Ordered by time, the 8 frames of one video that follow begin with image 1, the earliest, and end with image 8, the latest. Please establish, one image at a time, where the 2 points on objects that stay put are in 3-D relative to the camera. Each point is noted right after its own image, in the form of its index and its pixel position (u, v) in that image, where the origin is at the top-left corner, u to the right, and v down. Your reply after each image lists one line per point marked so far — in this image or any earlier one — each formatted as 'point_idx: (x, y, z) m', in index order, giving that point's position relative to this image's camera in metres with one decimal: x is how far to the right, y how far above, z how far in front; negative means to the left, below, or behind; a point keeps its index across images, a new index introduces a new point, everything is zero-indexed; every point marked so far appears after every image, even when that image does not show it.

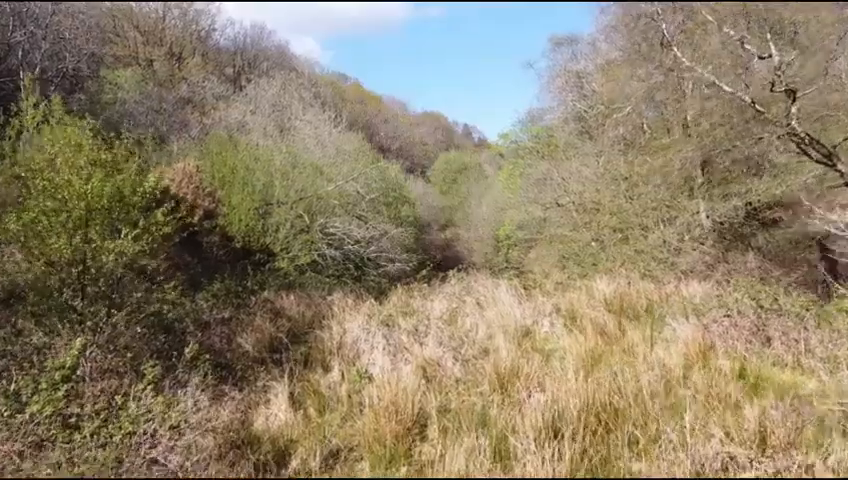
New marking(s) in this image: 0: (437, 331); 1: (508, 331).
0: (+0.1, -0.9, +6.8) m
1: (+0.9, -0.9, +7.0) m
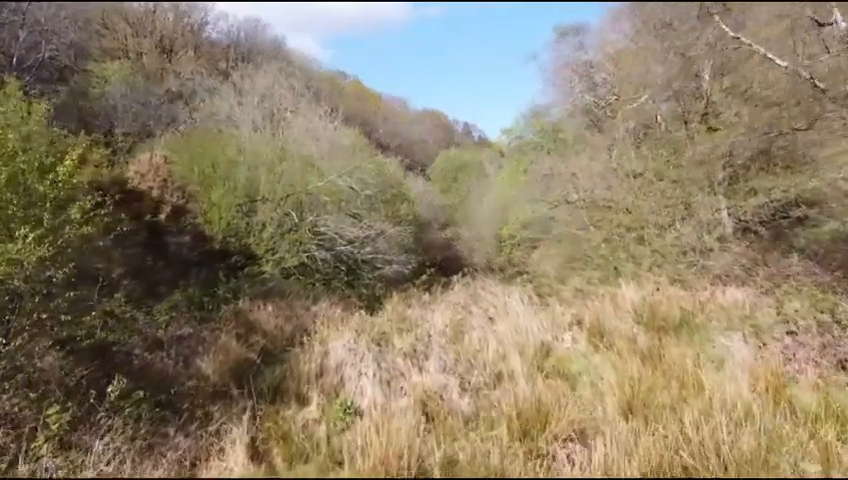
0: (+0.1, -0.9, +5.7) m
1: (+0.9, -0.9, +5.9) m
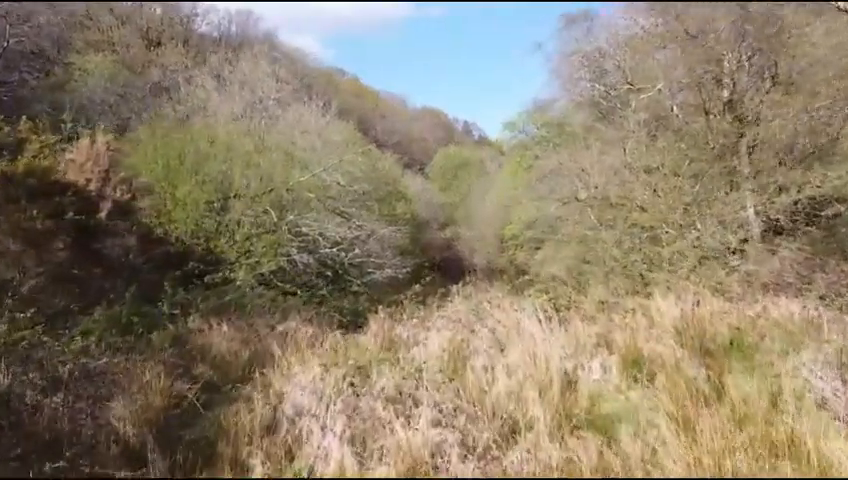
0: (+0.1, -0.9, +4.3) m
1: (+0.8, -1.0, +4.5) m
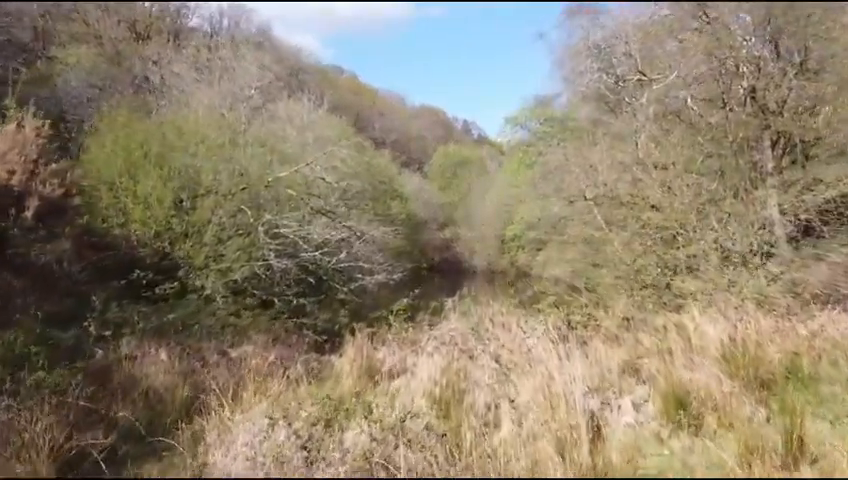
0: (0.0, -1.0, +3.2) m
1: (+0.7, -1.0, +3.4) m
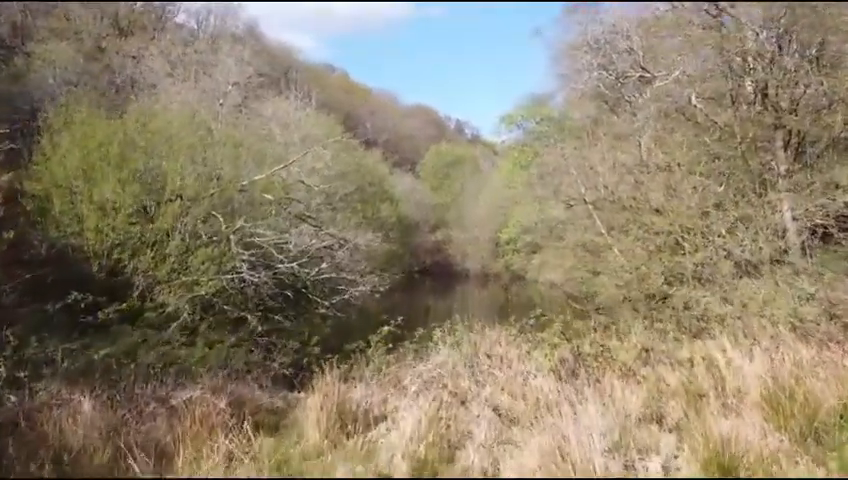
0: (-0.1, -1.1, +2.4) m
1: (+0.6, -1.1, +2.6) m
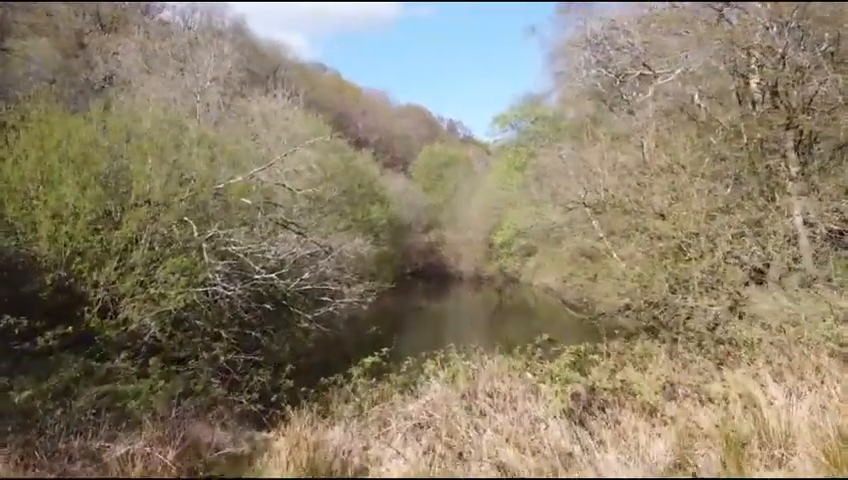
0: (-0.1, -1.2, +1.7) m
1: (+0.6, -1.2, +1.9) m
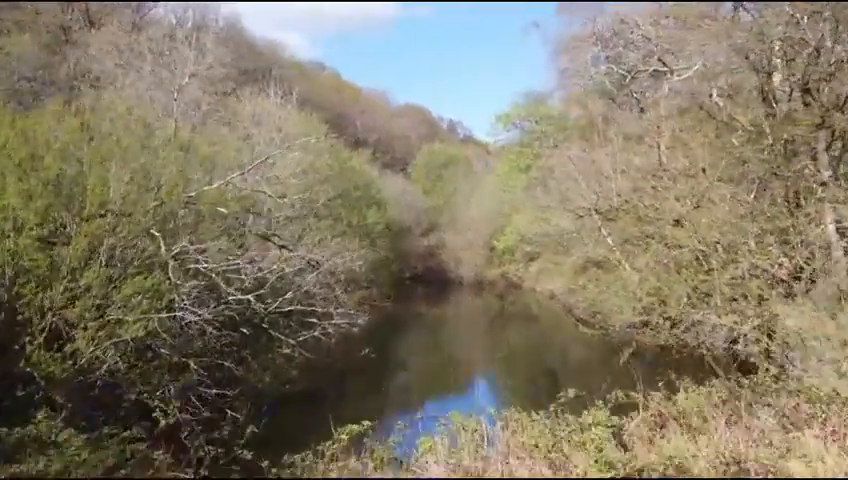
0: (-0.2, -1.4, +0.8) m
1: (+0.6, -1.4, +1.0) m
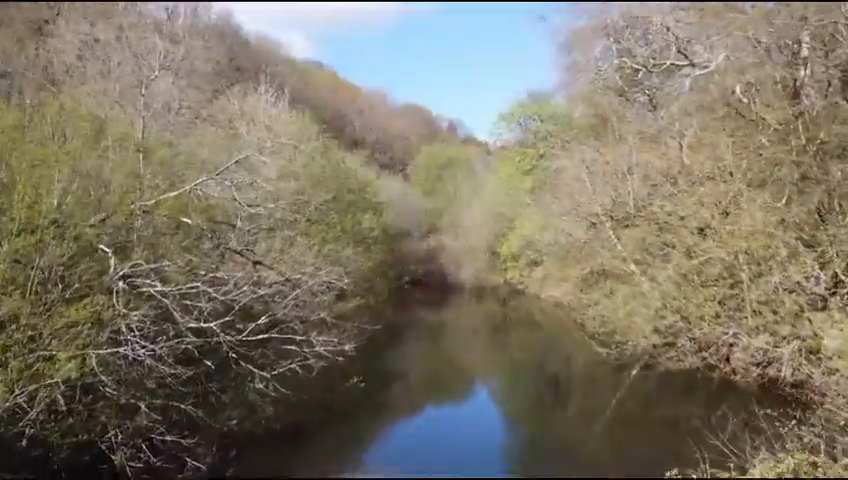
0: (-0.2, -1.5, -0.3) m
1: (+0.5, -1.5, -0.1) m
